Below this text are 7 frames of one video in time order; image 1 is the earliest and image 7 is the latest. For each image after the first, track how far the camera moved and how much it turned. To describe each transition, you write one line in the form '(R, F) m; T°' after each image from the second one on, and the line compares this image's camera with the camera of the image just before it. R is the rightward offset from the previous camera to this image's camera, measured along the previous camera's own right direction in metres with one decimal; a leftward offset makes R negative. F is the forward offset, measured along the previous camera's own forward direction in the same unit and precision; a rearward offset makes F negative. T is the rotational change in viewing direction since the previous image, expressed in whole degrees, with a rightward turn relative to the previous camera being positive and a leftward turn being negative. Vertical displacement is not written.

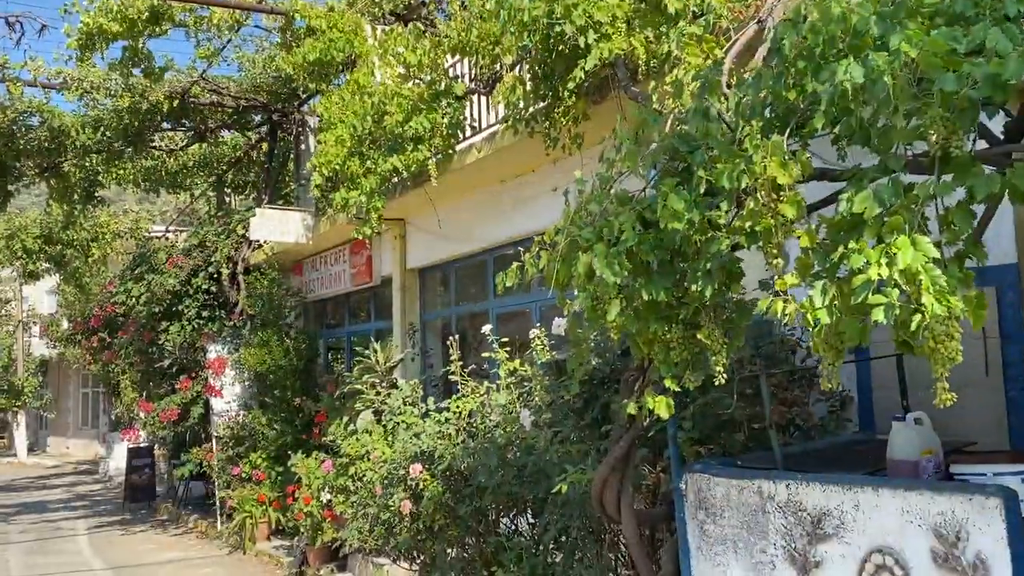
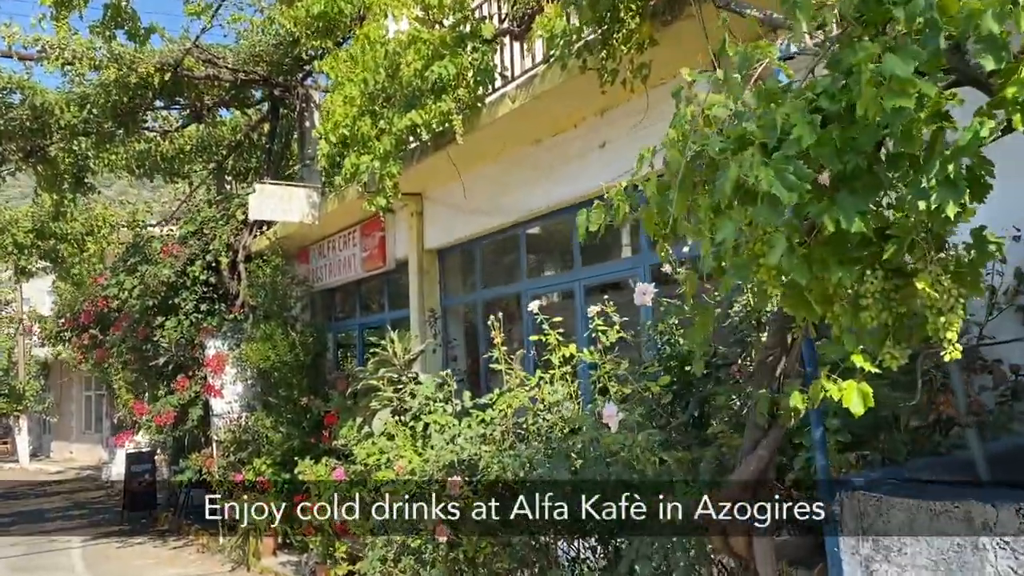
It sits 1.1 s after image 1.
(-0.2, +1.0) m; -1°
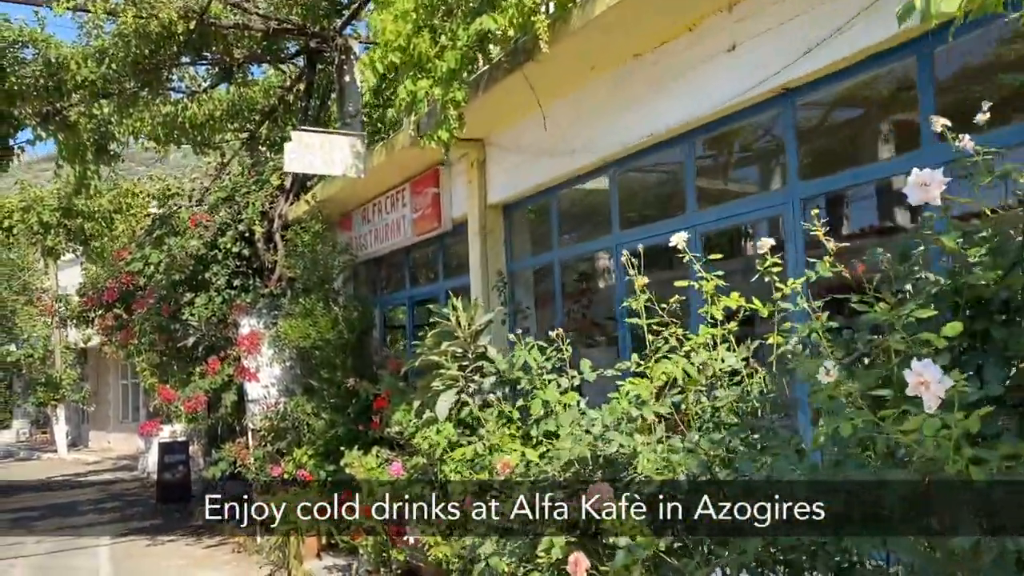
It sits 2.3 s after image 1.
(-0.3, +1.2) m; -2°
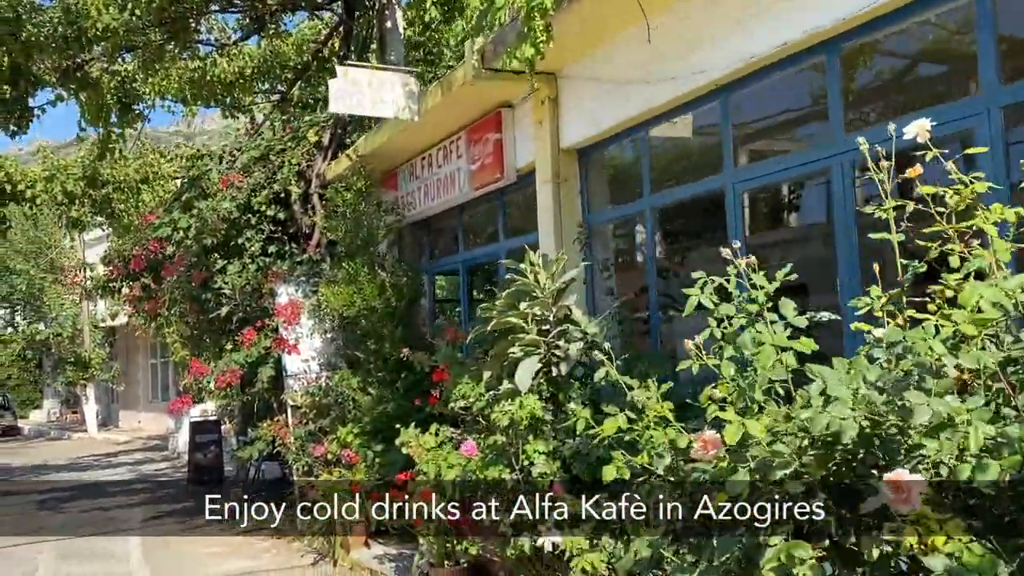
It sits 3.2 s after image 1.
(-0.4, +0.8) m; -2°
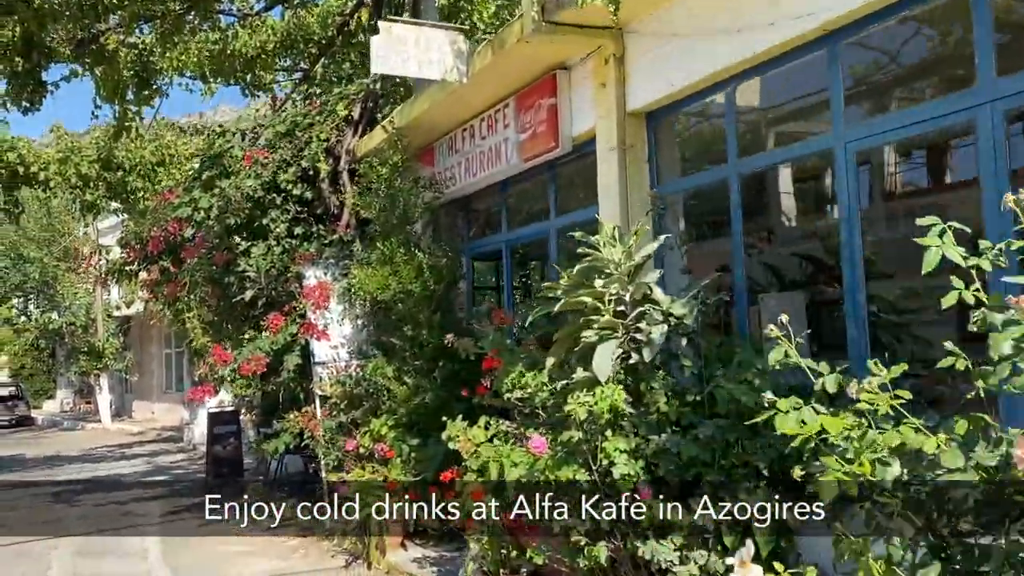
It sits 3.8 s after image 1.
(-0.3, +0.6) m; -1°
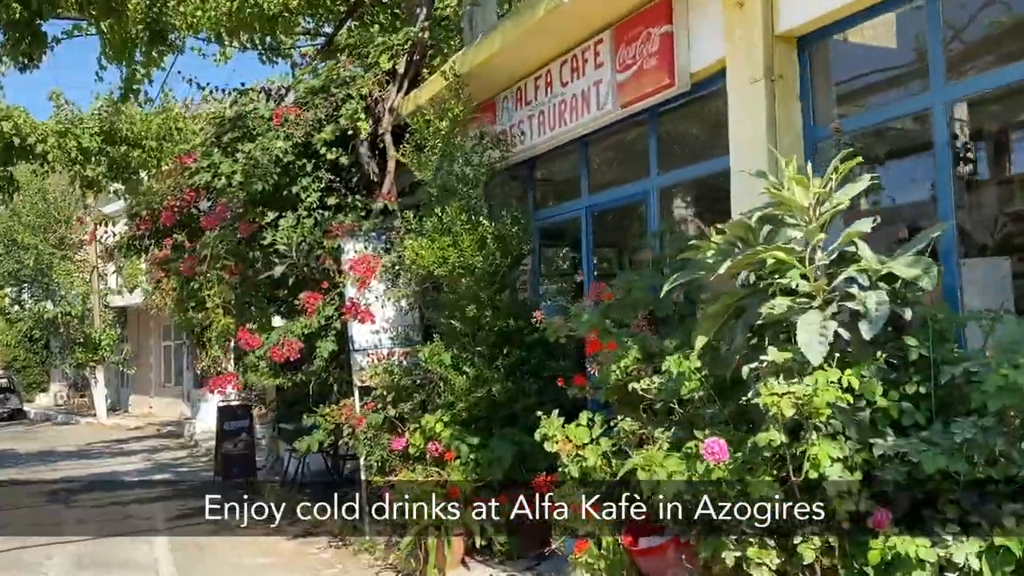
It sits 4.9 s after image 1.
(-0.6, +1.0) m; 0°
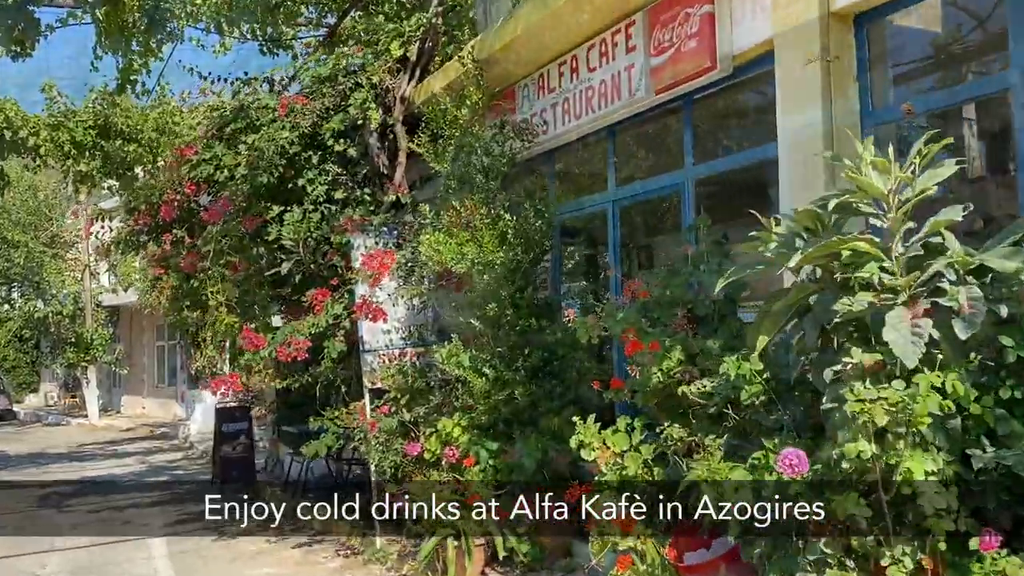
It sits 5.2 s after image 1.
(-0.2, +0.3) m; +1°
